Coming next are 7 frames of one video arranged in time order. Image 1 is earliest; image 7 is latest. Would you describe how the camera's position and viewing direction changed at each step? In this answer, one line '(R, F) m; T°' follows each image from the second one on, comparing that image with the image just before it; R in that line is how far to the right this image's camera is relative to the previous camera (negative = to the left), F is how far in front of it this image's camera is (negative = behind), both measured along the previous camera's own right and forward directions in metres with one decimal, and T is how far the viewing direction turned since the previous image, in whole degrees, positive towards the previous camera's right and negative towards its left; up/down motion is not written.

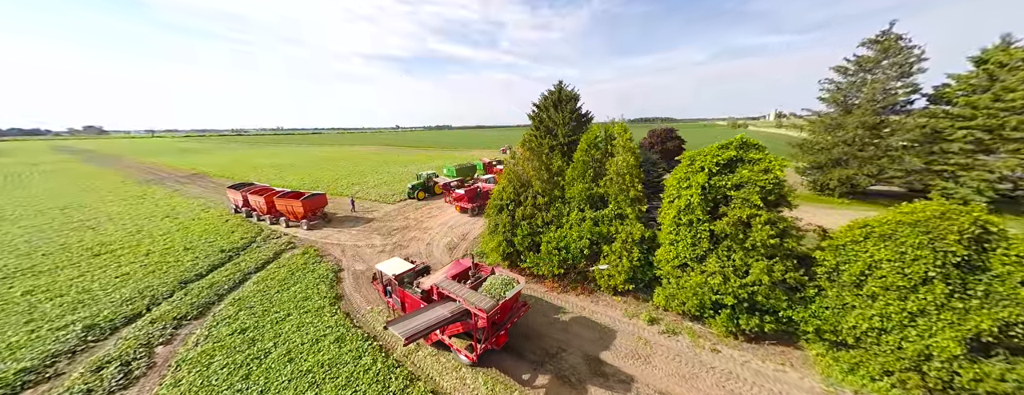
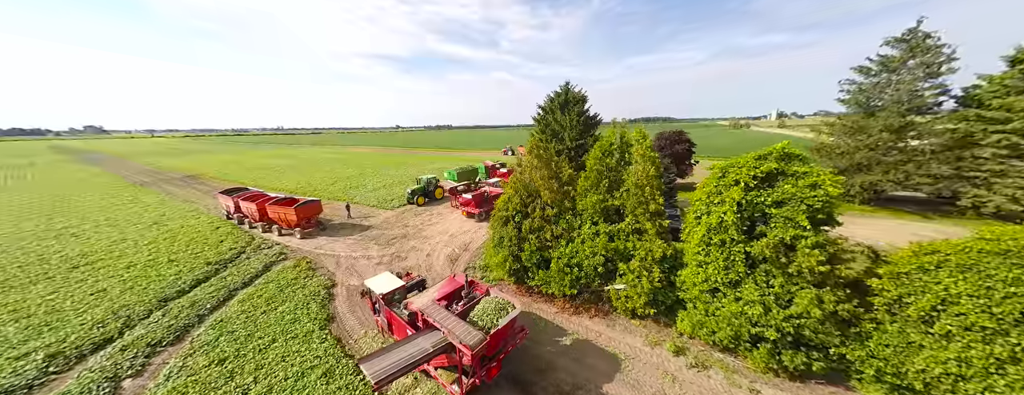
(-0.2, +0.9) m; 0°
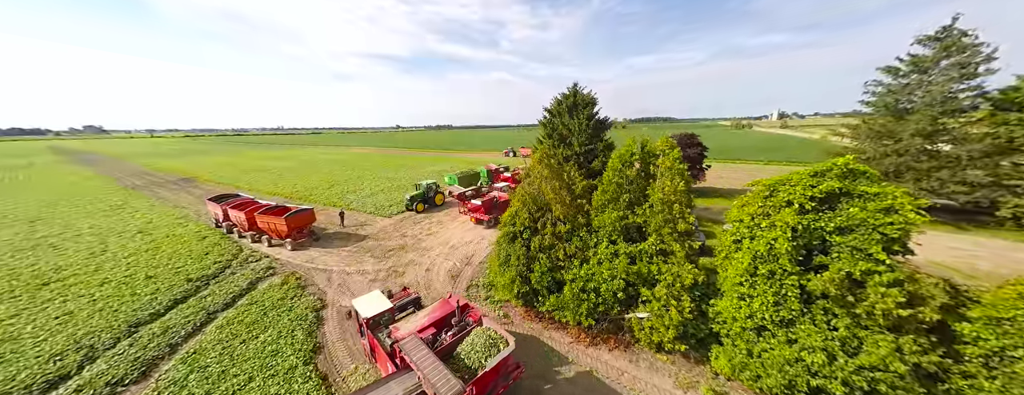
(-0.3, +1.1) m; 0°
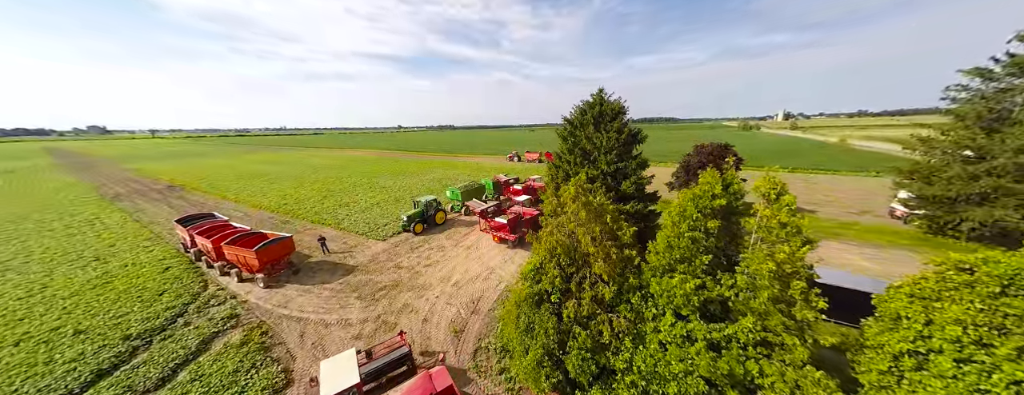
(-0.6, +2.6) m; 0°
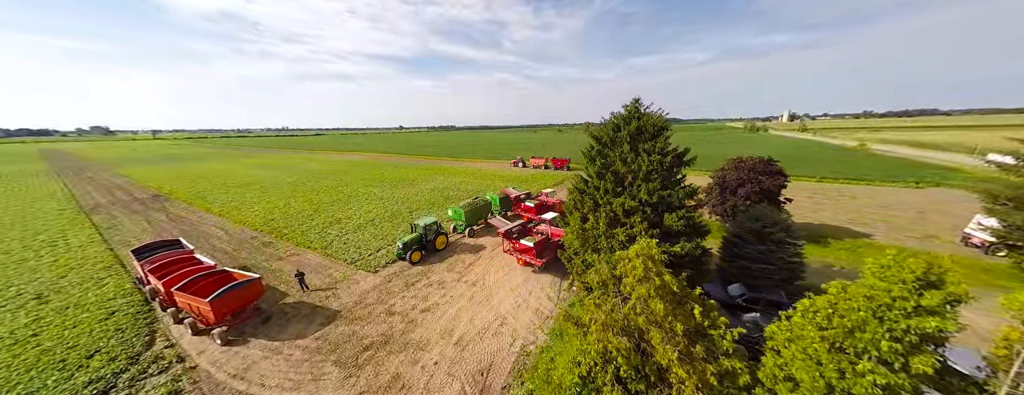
(-0.6, +2.6) m; 0°
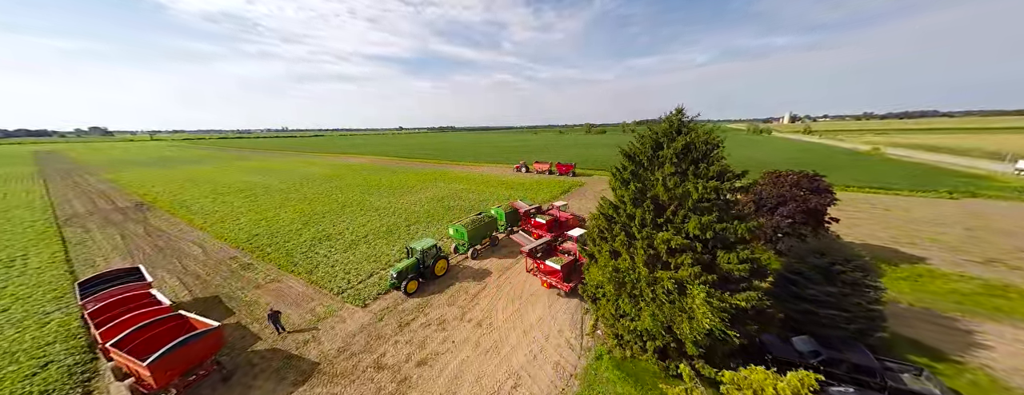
(-0.6, +2.2) m; 0°
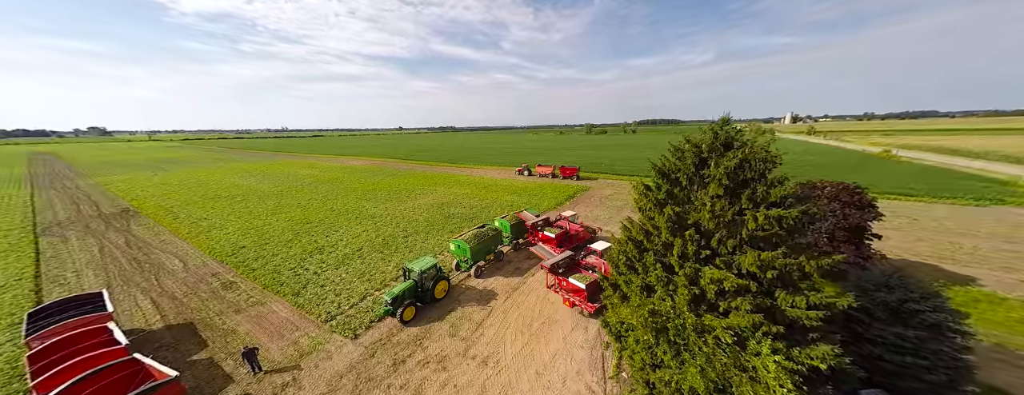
(-0.4, +1.6) m; 0°
